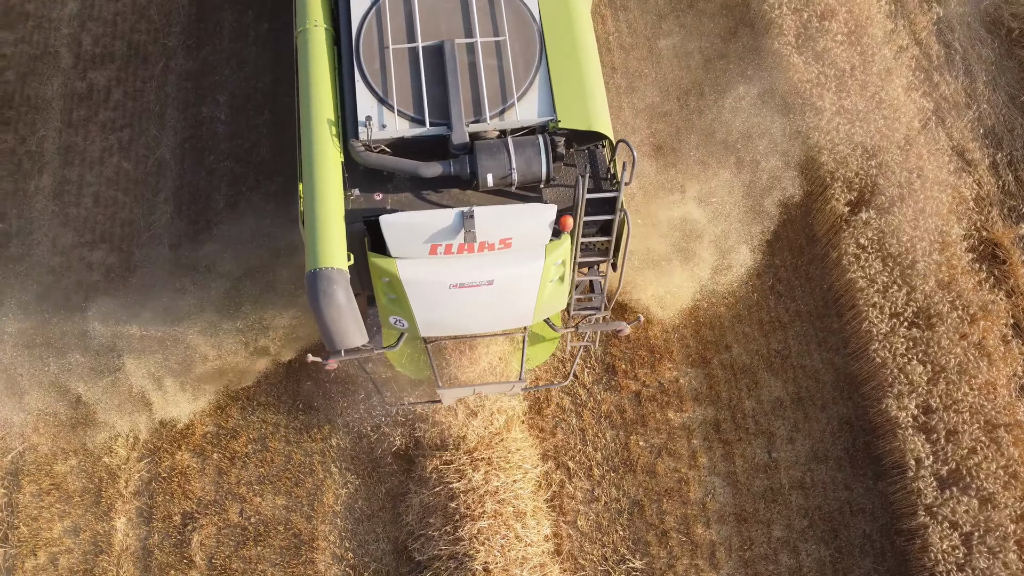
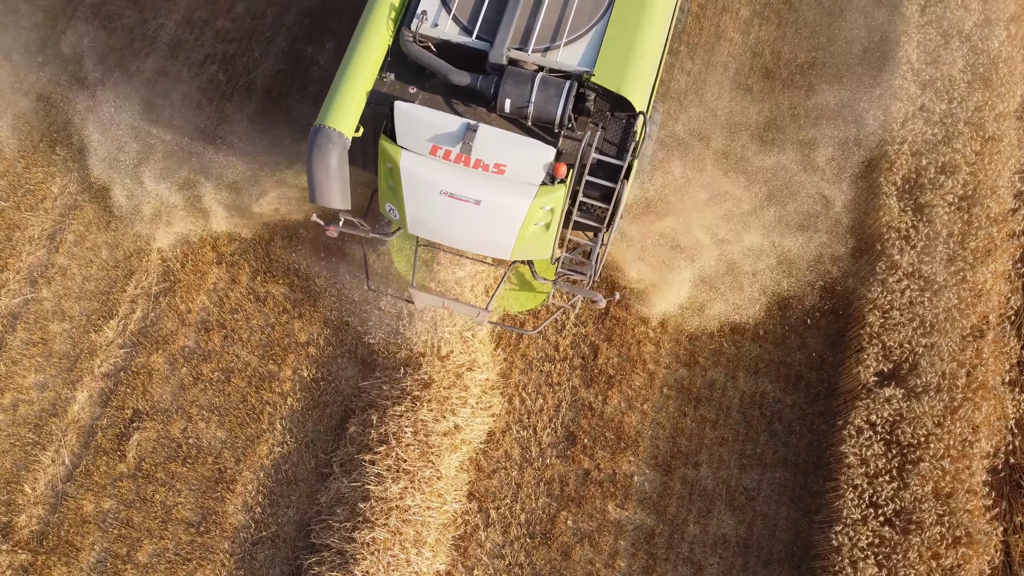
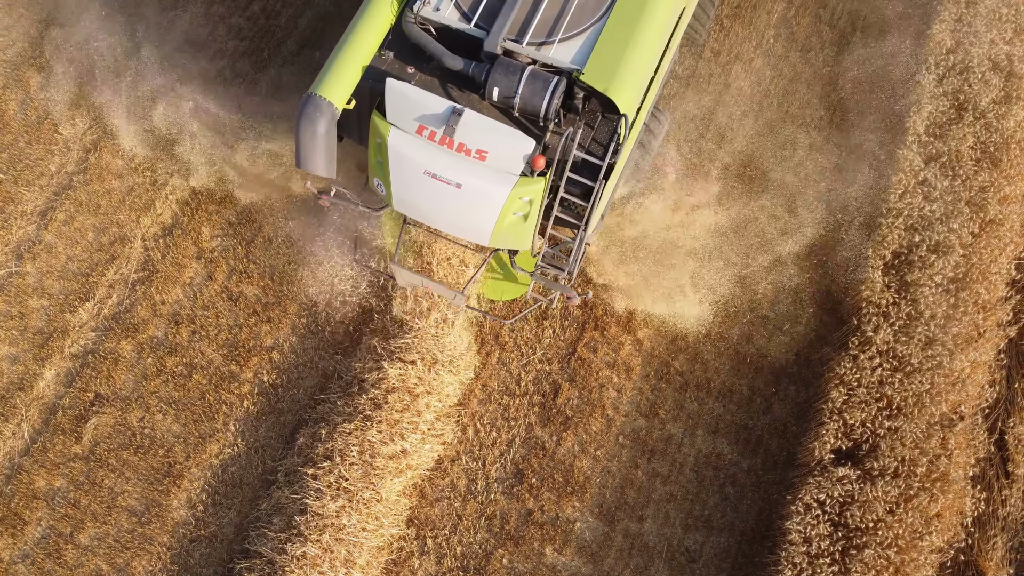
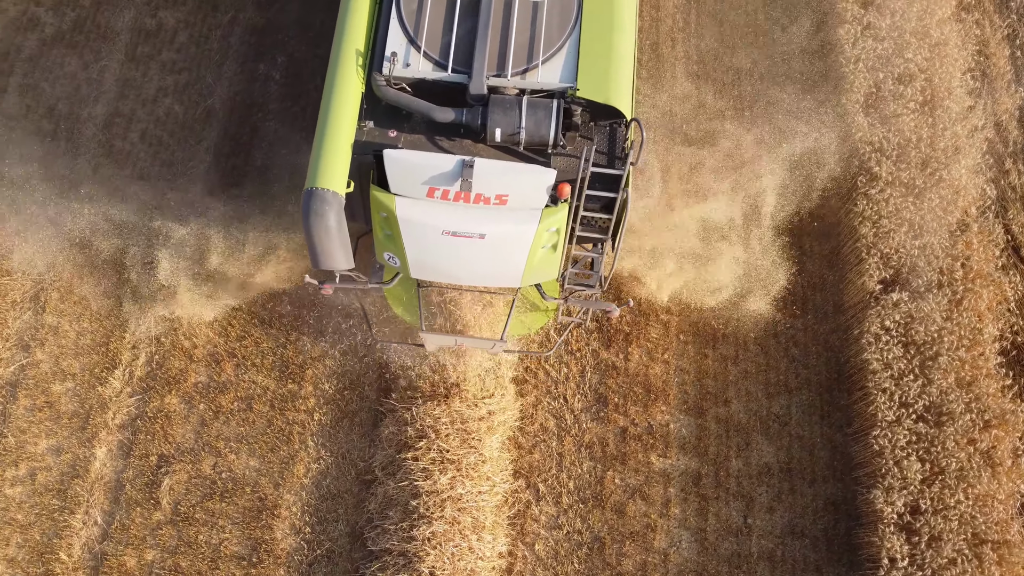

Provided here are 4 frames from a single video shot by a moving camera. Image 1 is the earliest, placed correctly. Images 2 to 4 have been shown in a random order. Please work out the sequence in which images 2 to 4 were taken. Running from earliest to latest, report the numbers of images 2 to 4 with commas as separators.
4, 2, 3
